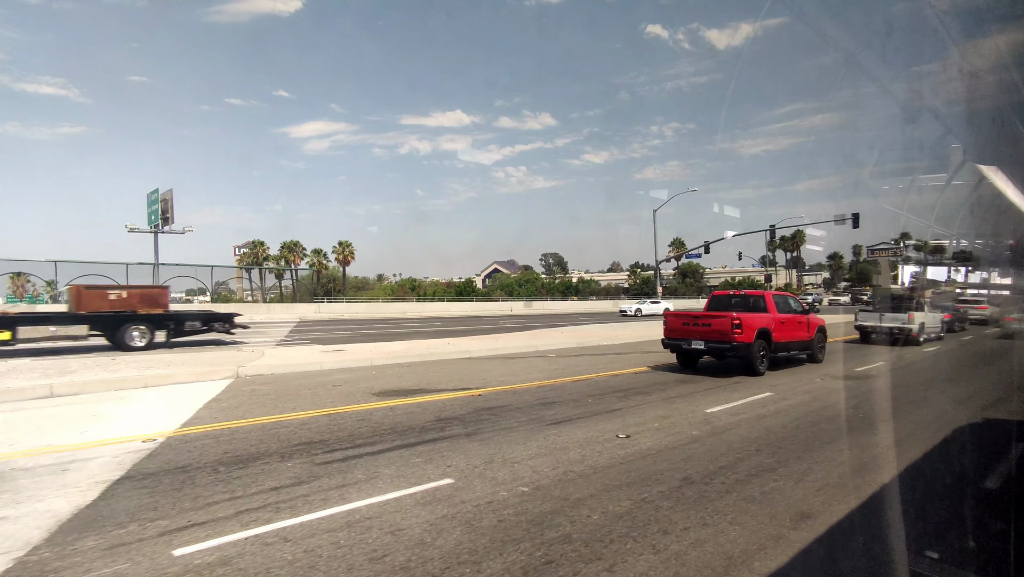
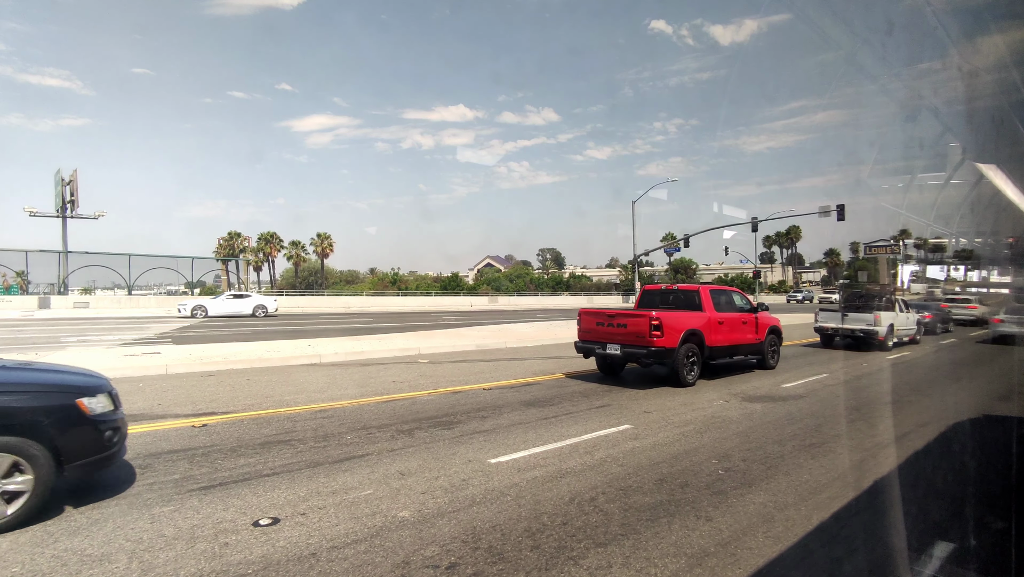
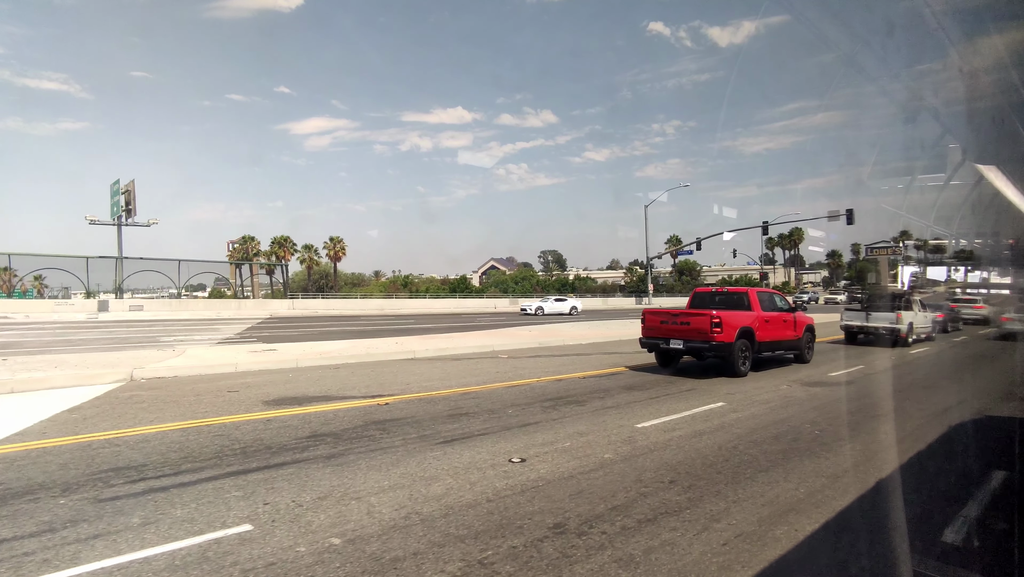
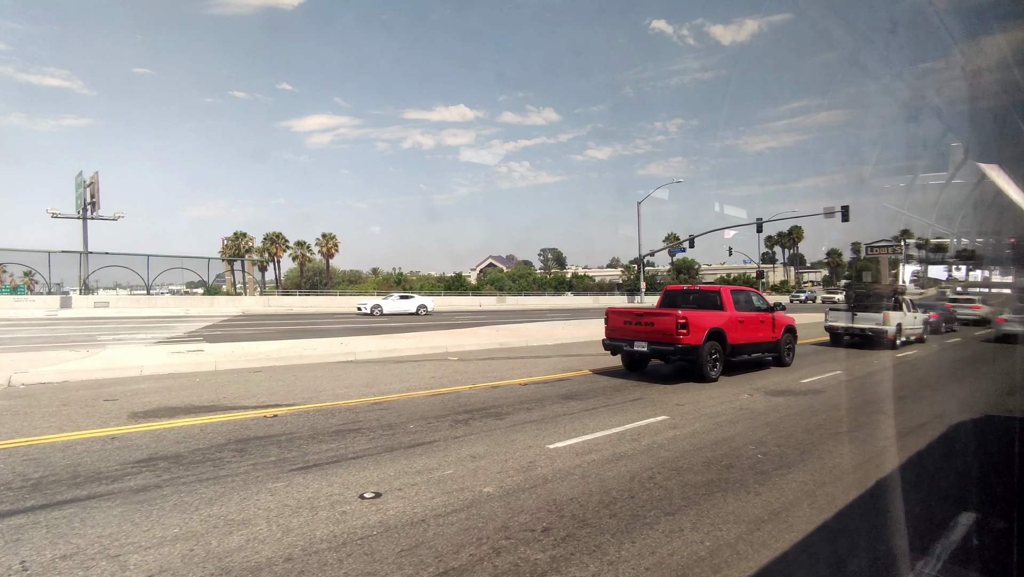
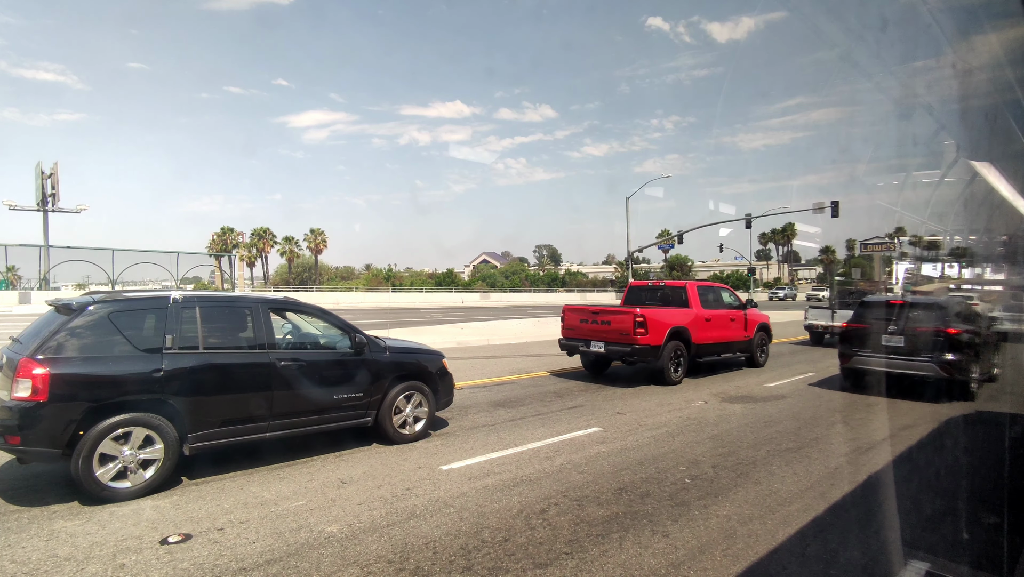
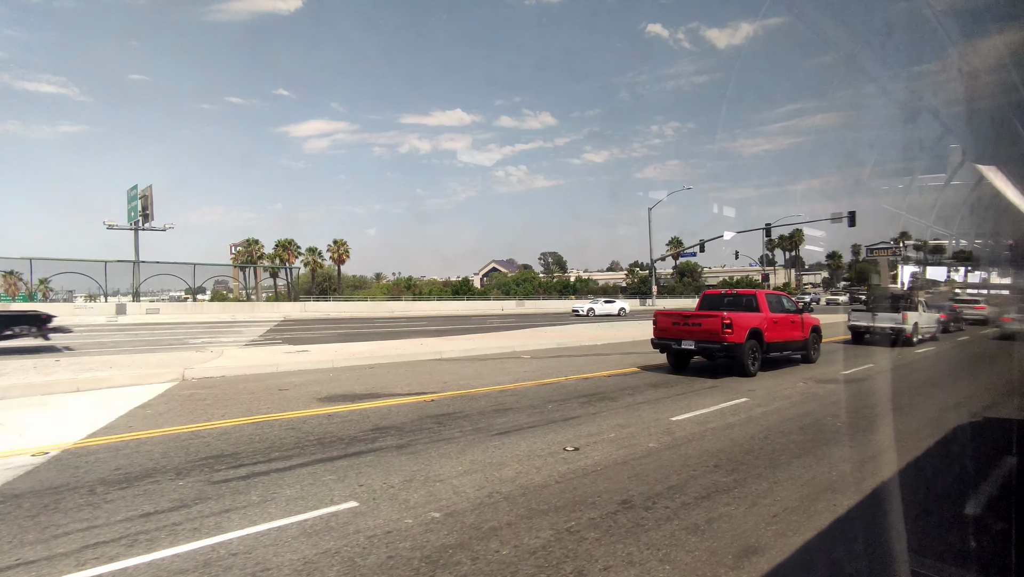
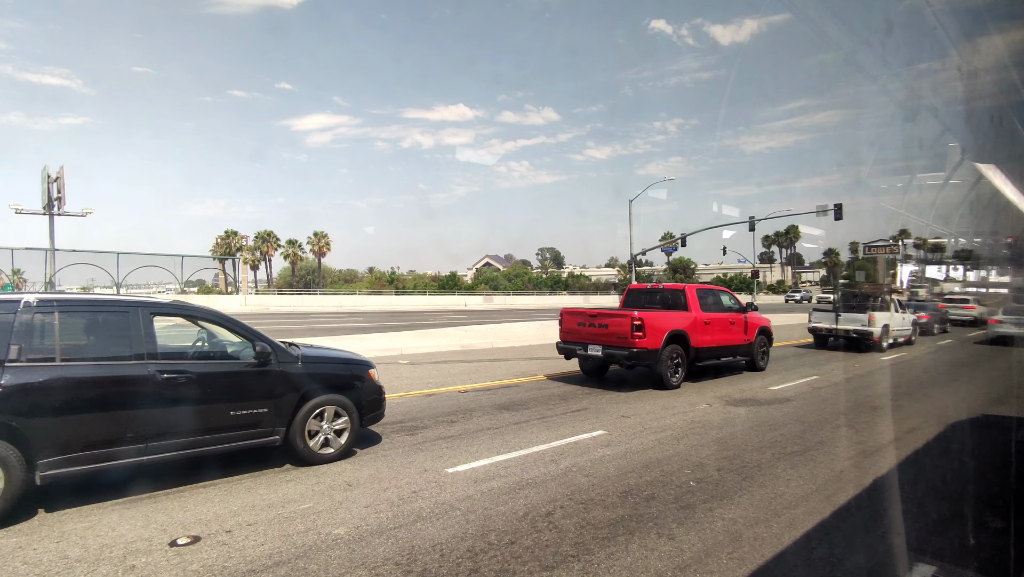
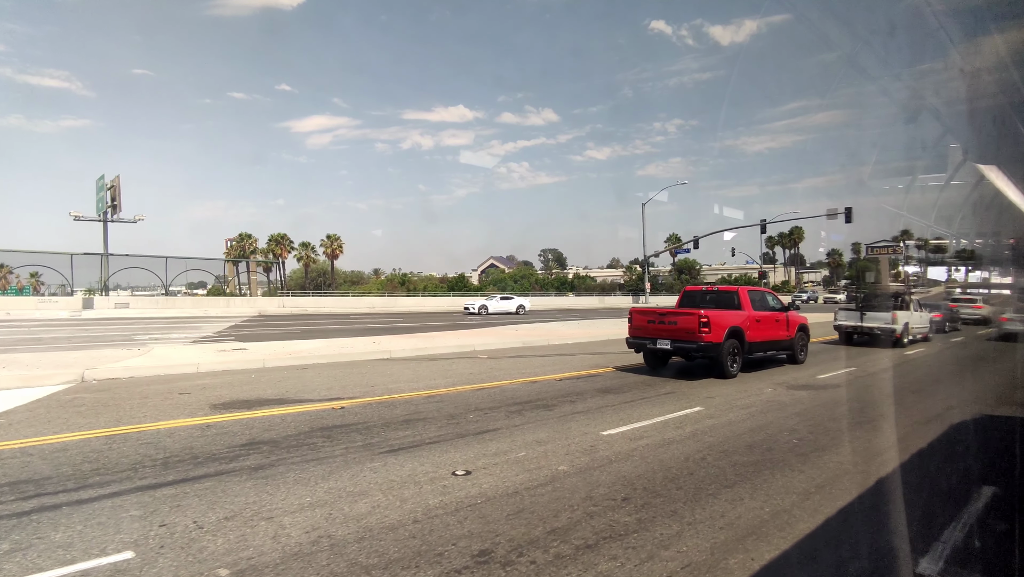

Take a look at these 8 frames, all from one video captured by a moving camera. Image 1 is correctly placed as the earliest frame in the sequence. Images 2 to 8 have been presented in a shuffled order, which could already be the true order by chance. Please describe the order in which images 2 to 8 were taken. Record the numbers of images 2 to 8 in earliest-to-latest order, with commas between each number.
6, 3, 8, 4, 2, 7, 5
